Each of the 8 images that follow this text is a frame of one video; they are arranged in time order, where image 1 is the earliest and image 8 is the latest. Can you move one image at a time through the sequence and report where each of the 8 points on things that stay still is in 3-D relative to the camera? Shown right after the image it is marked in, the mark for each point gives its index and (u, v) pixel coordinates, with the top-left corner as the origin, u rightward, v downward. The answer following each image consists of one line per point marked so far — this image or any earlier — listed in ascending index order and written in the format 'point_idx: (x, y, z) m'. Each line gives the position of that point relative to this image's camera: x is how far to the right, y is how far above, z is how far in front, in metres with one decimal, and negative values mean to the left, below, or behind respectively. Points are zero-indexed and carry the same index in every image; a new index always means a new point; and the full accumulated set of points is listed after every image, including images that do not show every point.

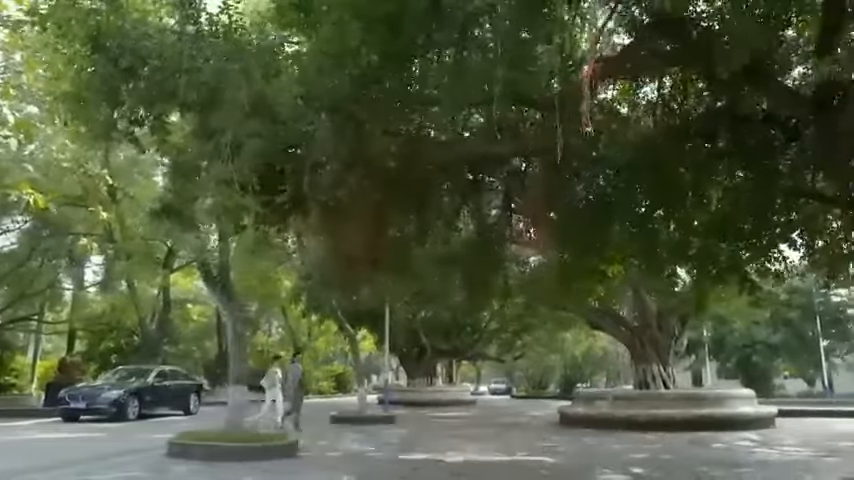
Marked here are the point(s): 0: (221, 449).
0: (-3.0, -3.0, +8.8) m
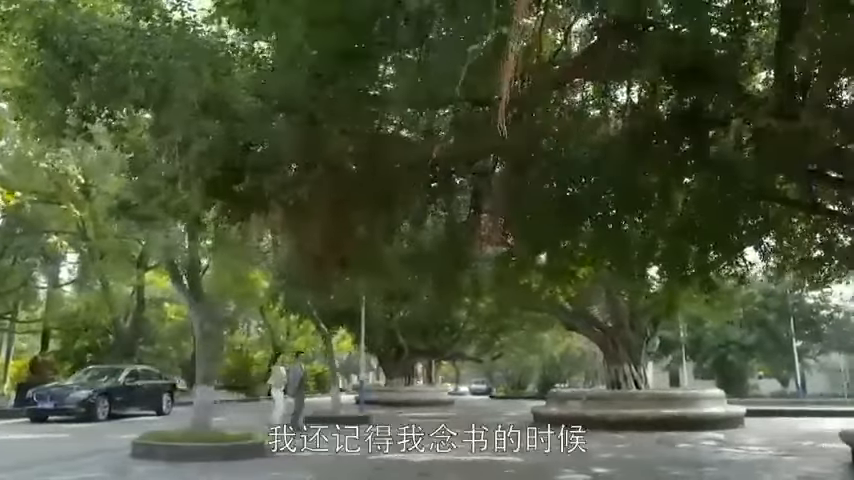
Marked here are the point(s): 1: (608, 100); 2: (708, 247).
0: (-3.5, -3.0, +8.7) m
1: (+2.5, +1.9, +8.2) m
2: (+4.3, -0.1, +9.0) m
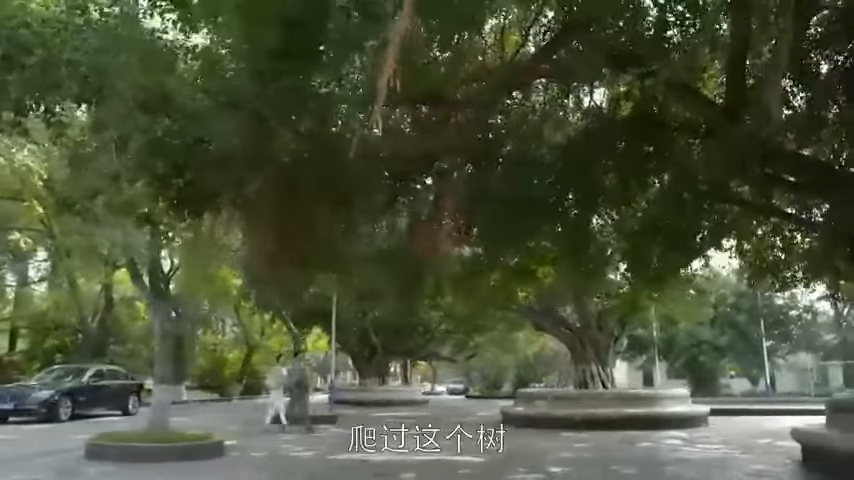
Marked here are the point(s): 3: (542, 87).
0: (-4.1, -3.0, +8.6) m
1: (+2.0, +1.9, +8.2) m
2: (+3.7, -0.1, +9.1) m
3: (+1.7, +2.1, +8.4) m
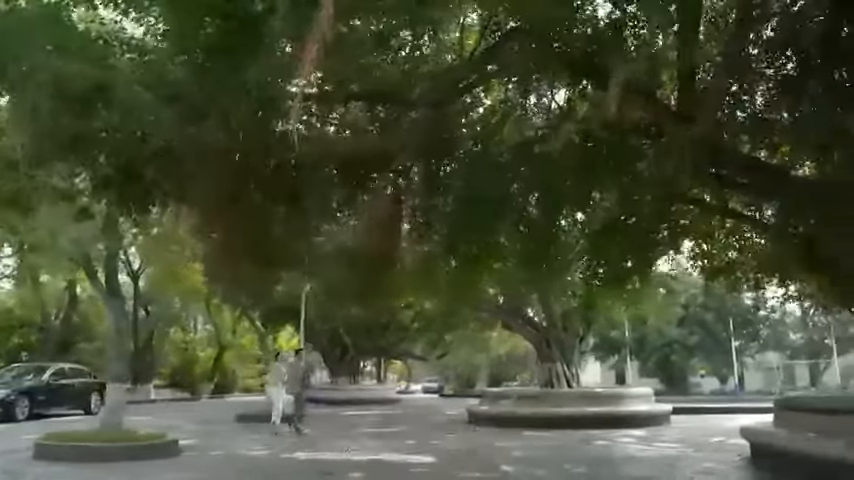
0: (-4.7, -2.9, +8.5) m
1: (+1.4, +1.9, +8.2) m
2: (+3.1, -0.1, +9.2) m
3: (+1.2, +2.1, +8.4) m
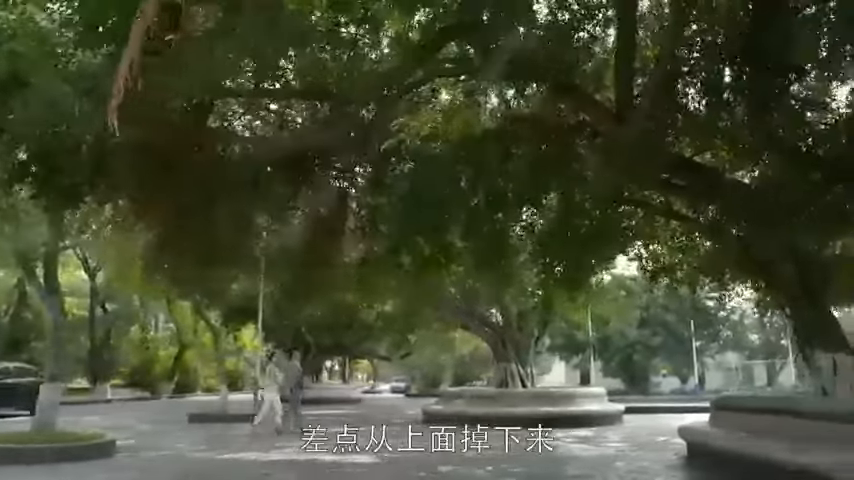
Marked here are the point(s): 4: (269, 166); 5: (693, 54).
0: (-5.5, -2.9, +8.2) m
1: (+0.6, +1.9, +8.2) m
2: (+2.3, -0.1, +9.3) m
3: (+0.4, +2.1, +8.4) m
4: (-2.2, +1.0, +8.3) m
5: (+3.2, +2.2, +7.2) m
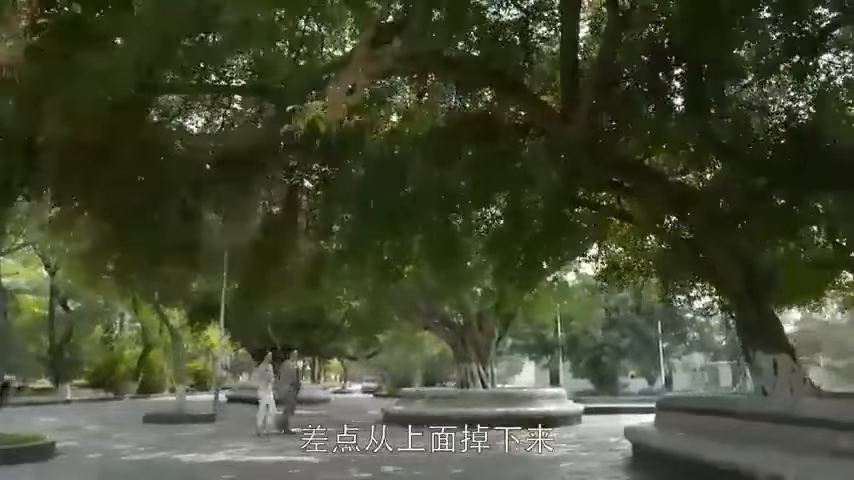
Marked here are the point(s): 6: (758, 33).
0: (-6.2, -2.8, +8.0) m
1: (-0.1, +1.9, +8.2) m
2: (+1.6, -0.1, +9.3) m
3: (-0.3, +2.1, +8.3) m
4: (-2.9, +1.0, +8.1) m
5: (+2.5, +2.2, +7.2) m
6: (+3.7, +2.3, +6.9) m
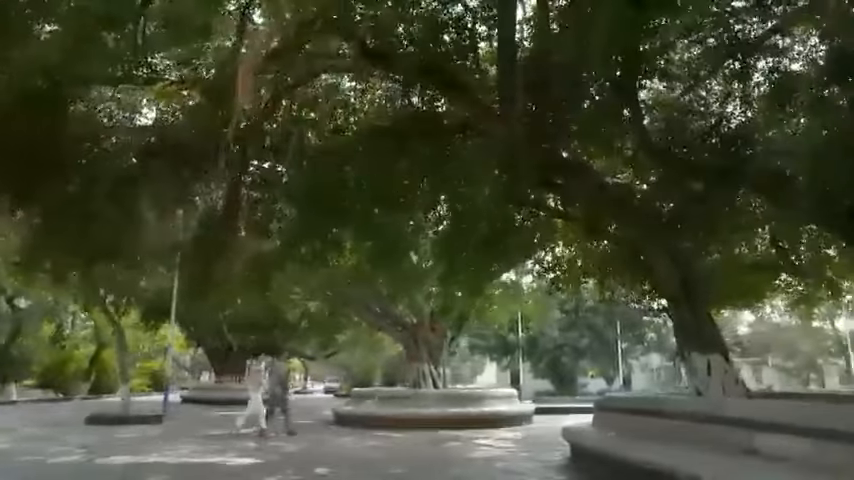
0: (-7.0, -2.7, +7.6) m
1: (-0.8, +1.9, +8.1) m
2: (+0.7, -0.2, +9.3) m
3: (-1.1, +2.2, +8.2) m
4: (-3.7, +1.1, +7.9) m
5: (+1.8, +2.2, +7.2) m
6: (+3.0, +2.3, +7.0) m
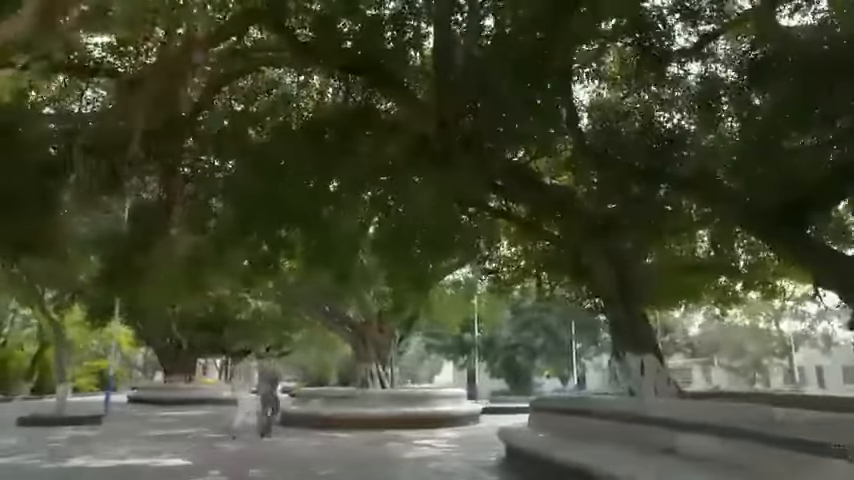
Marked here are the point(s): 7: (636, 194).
0: (-7.8, -2.6, +7.1) m
1: (-1.6, +1.9, +8.0) m
2: (-0.1, -0.1, +9.2) m
3: (-1.8, +2.2, +8.1) m
4: (-4.4, +1.2, +7.6) m
5: (+1.0, +2.2, +7.2) m
6: (+2.3, +2.3, +7.0) m
7: (+2.7, +0.6, +7.9) m
